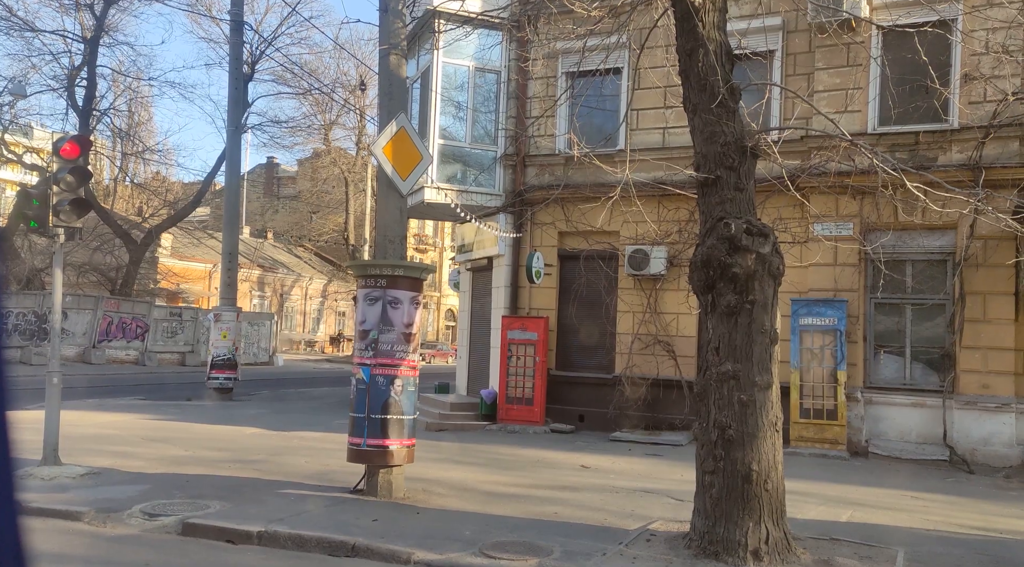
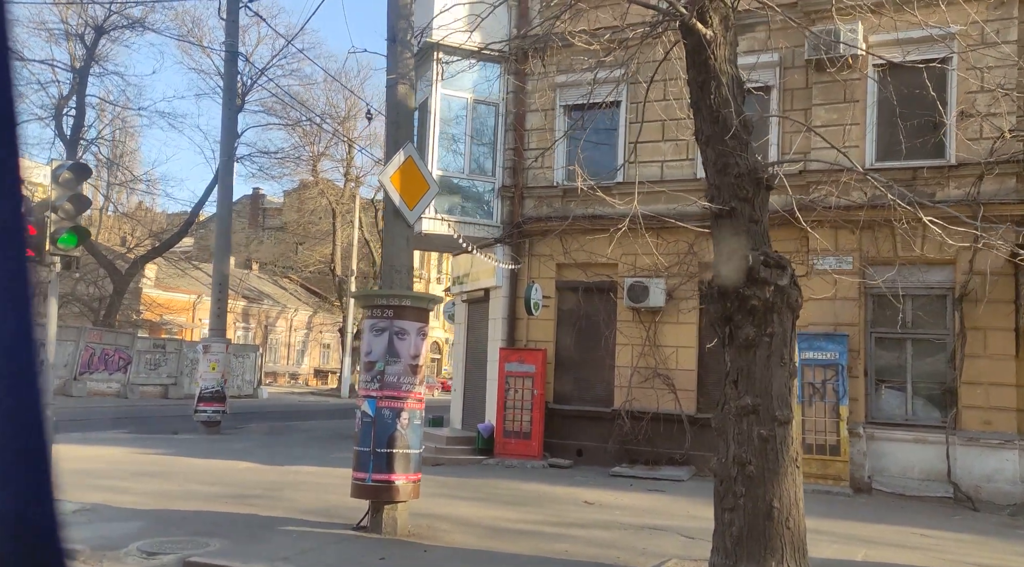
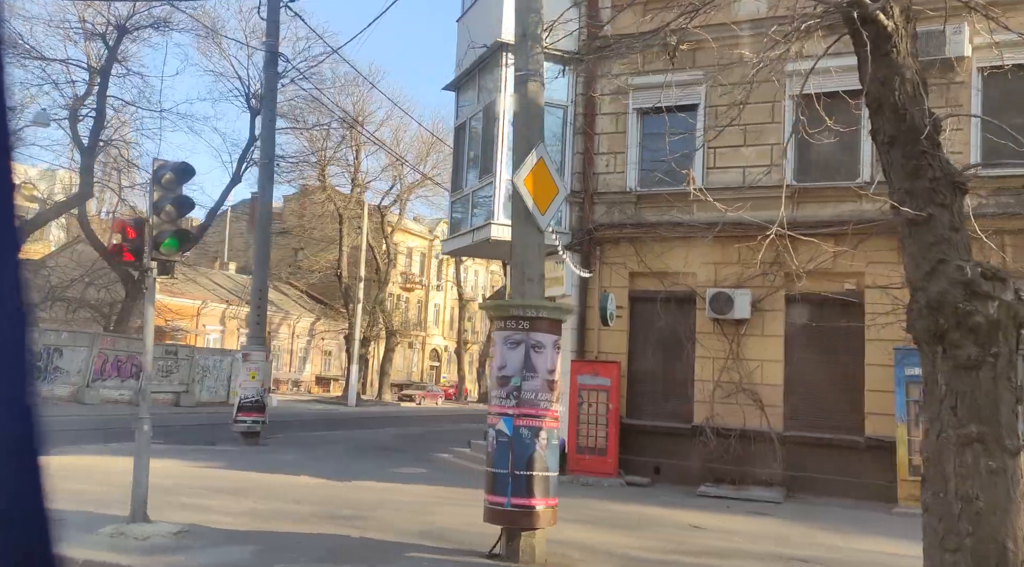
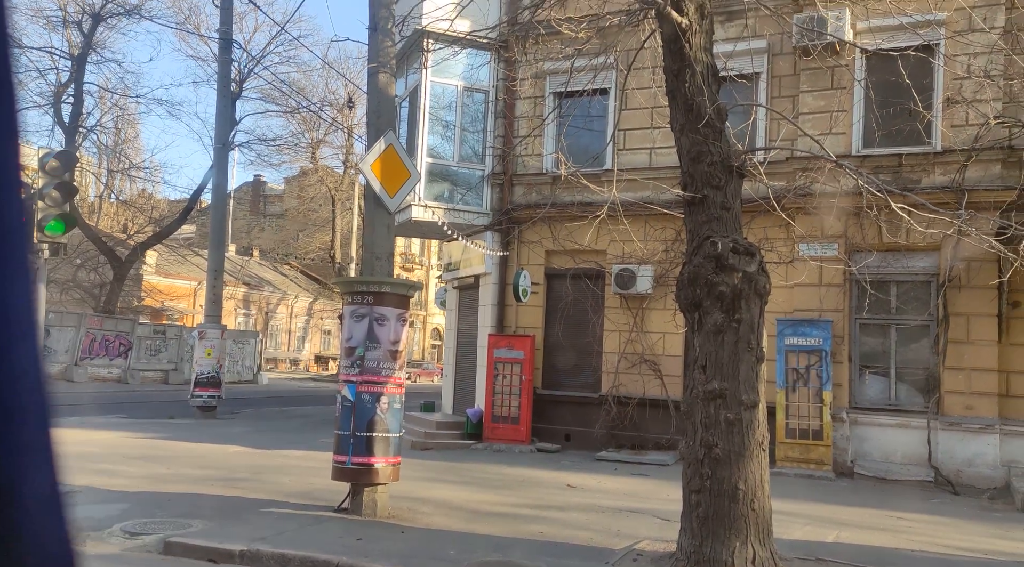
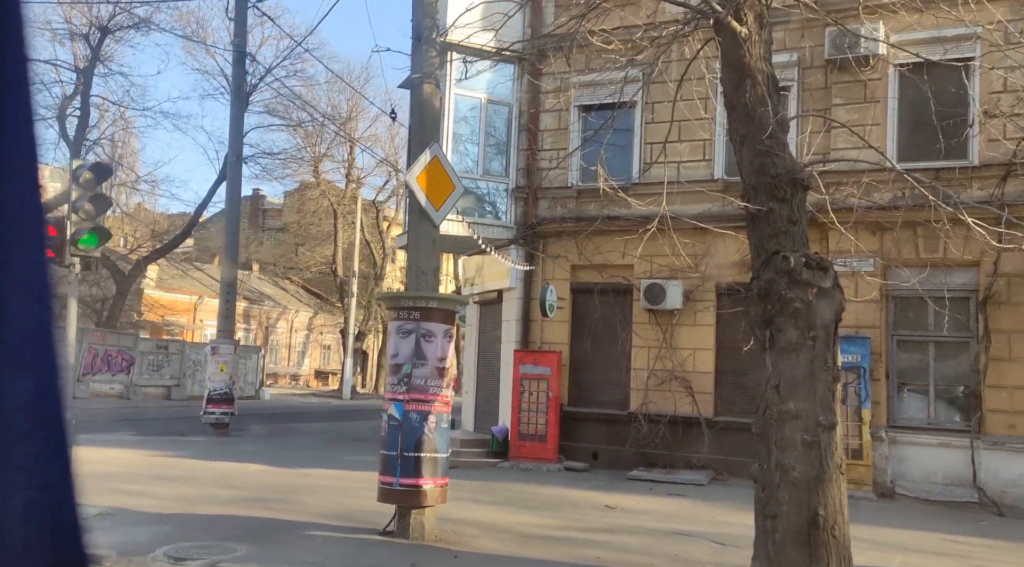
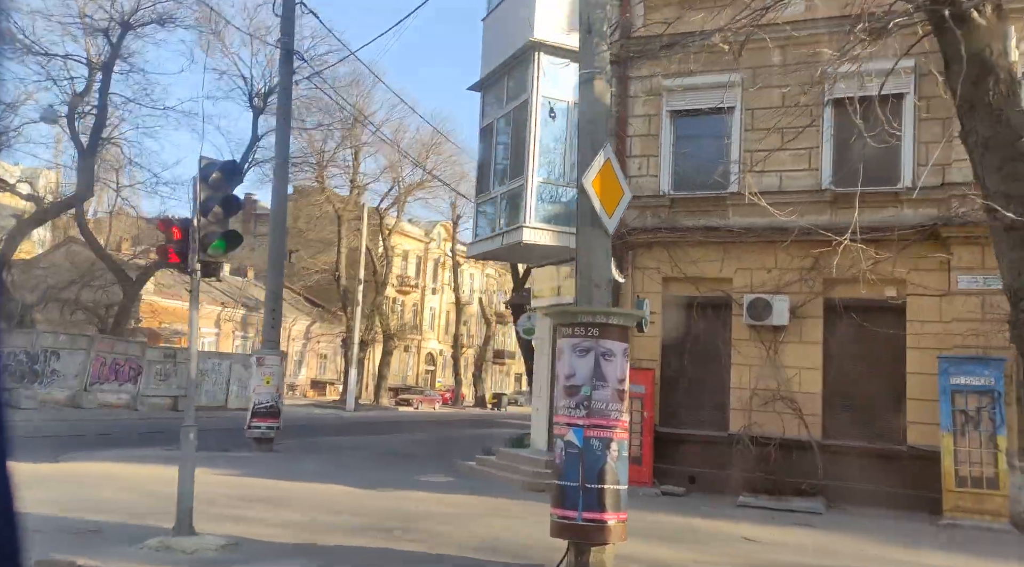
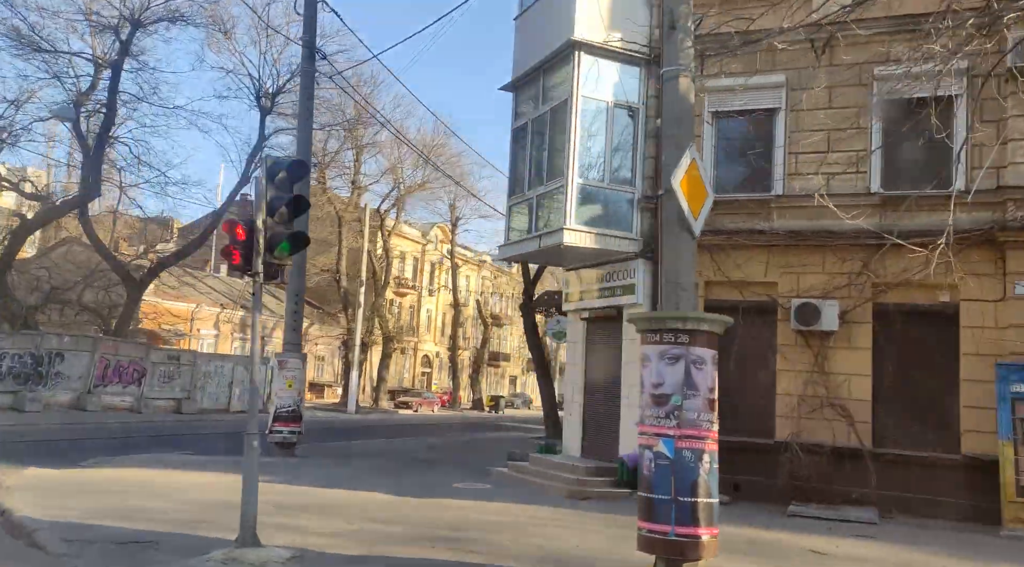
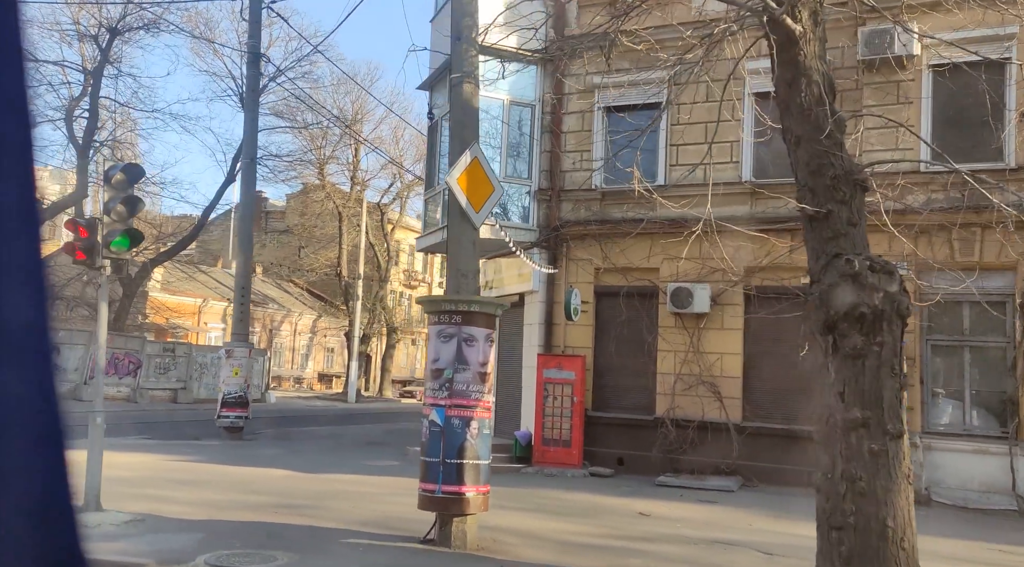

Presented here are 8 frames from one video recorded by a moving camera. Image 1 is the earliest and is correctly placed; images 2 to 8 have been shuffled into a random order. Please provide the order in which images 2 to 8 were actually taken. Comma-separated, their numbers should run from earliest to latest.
4, 2, 5, 8, 3, 6, 7
